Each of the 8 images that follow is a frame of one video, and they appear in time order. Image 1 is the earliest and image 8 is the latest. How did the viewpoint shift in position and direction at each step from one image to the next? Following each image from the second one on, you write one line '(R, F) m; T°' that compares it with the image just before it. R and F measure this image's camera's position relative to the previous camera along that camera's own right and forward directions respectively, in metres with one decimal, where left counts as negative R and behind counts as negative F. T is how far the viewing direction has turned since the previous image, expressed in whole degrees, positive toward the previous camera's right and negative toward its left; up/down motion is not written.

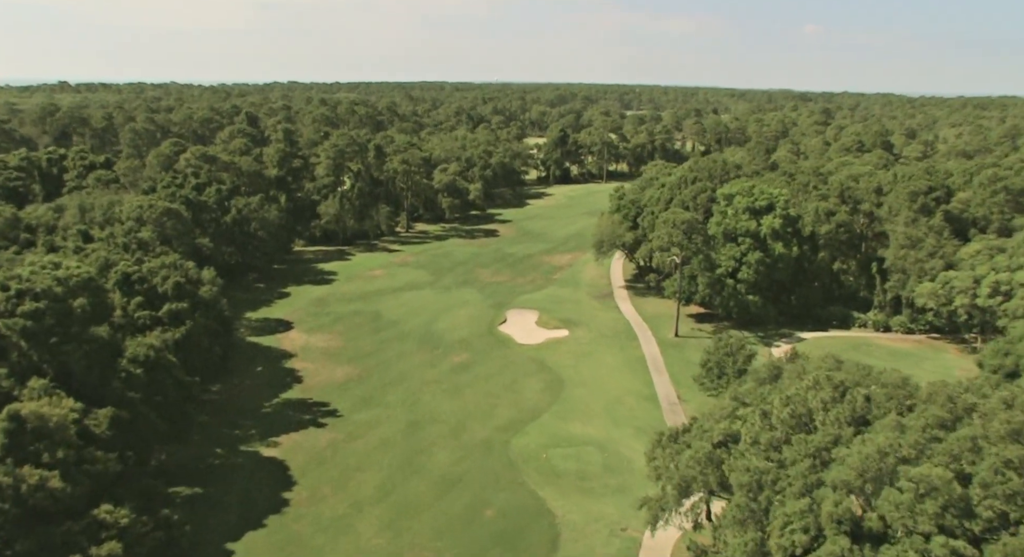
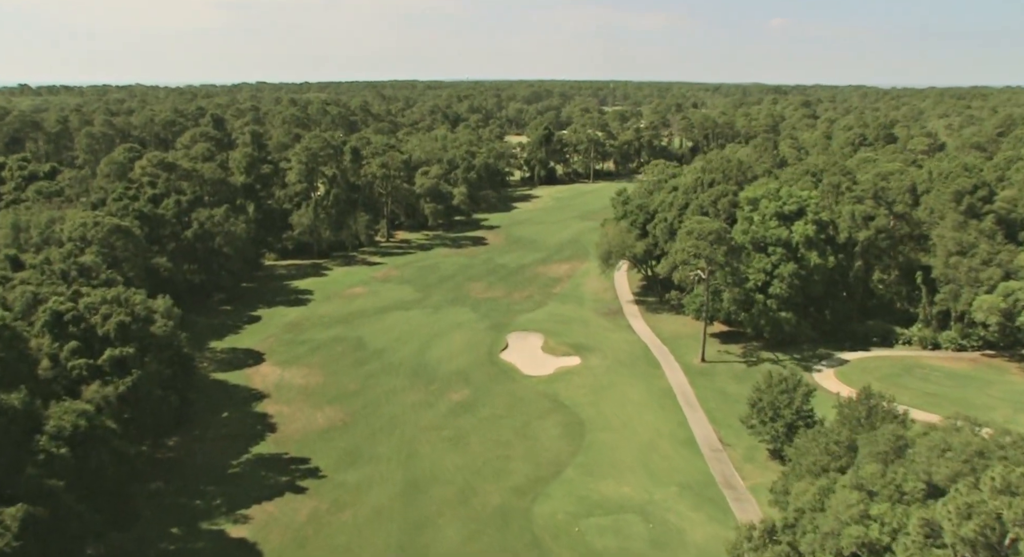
(-1.8, +6.8) m; +2°
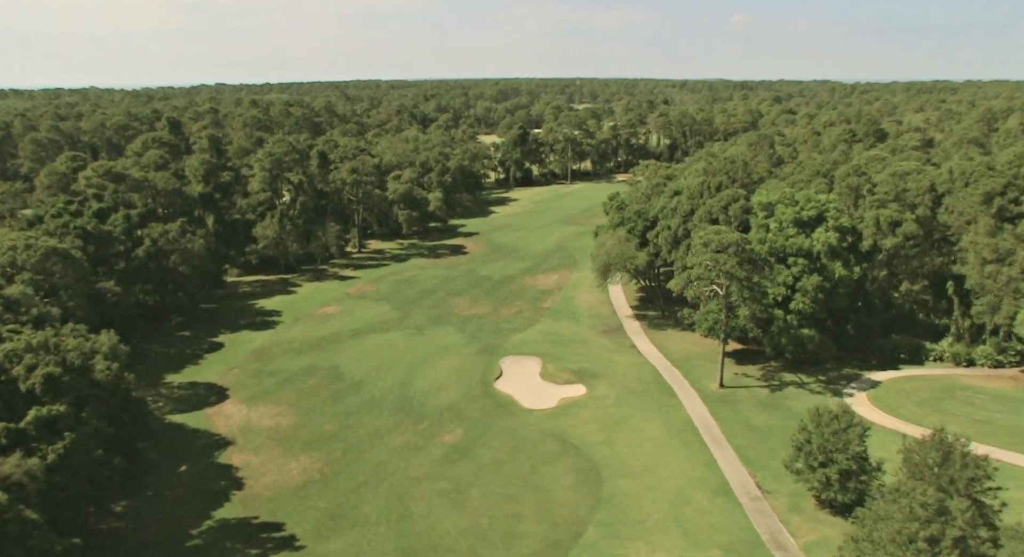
(-1.6, +5.3) m; +3°
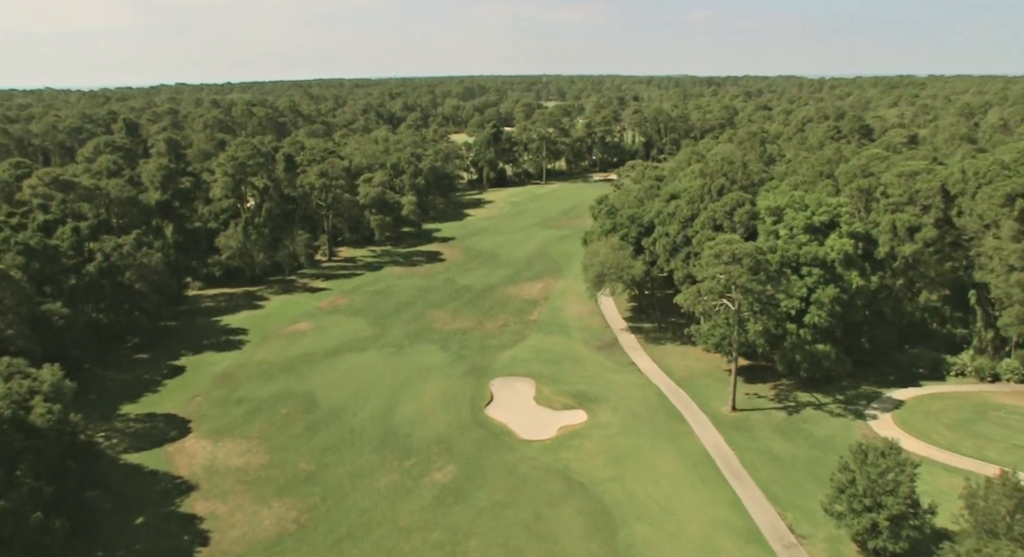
(-1.3, +3.9) m; +2°
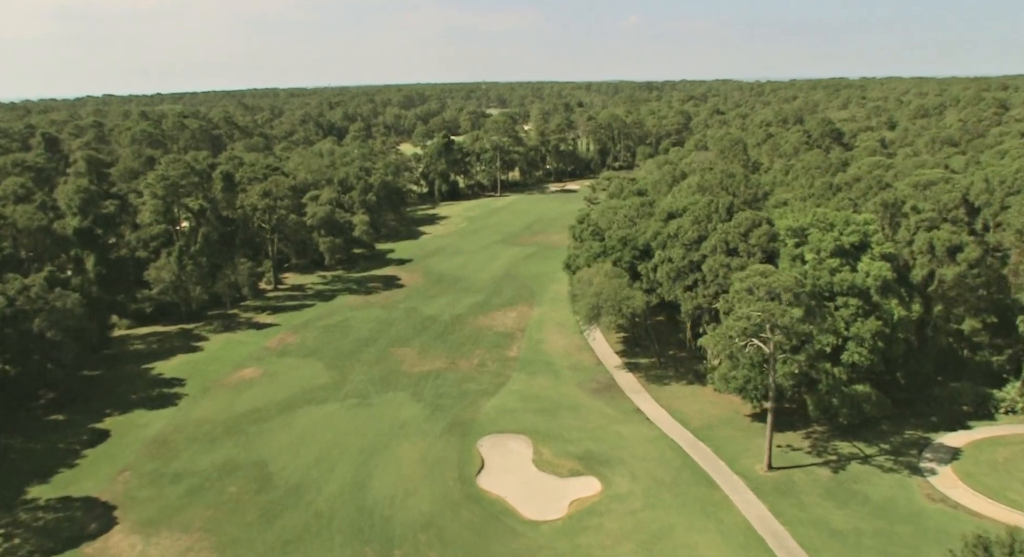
(-2.2, +6.6) m; +4°
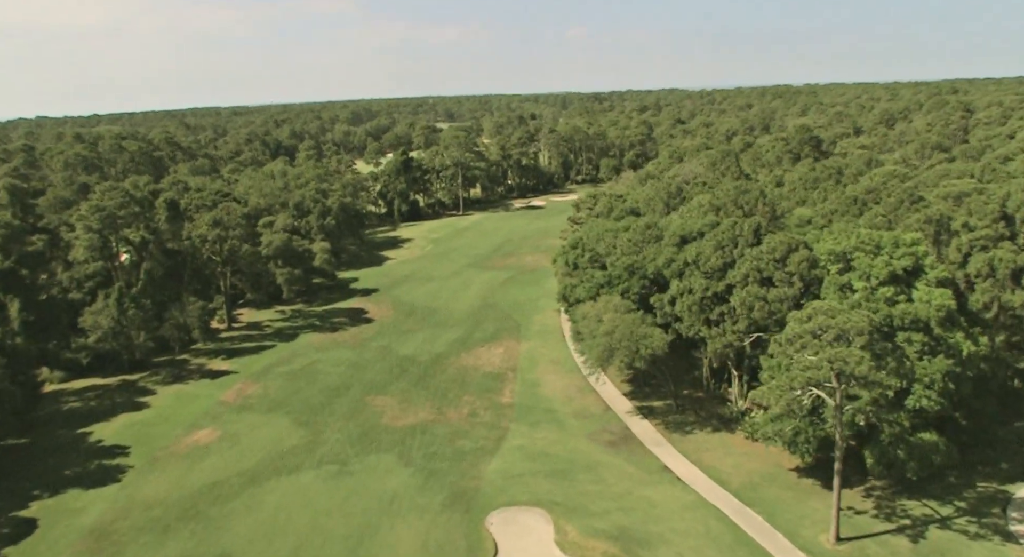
(-2.4, +5.8) m; +4°
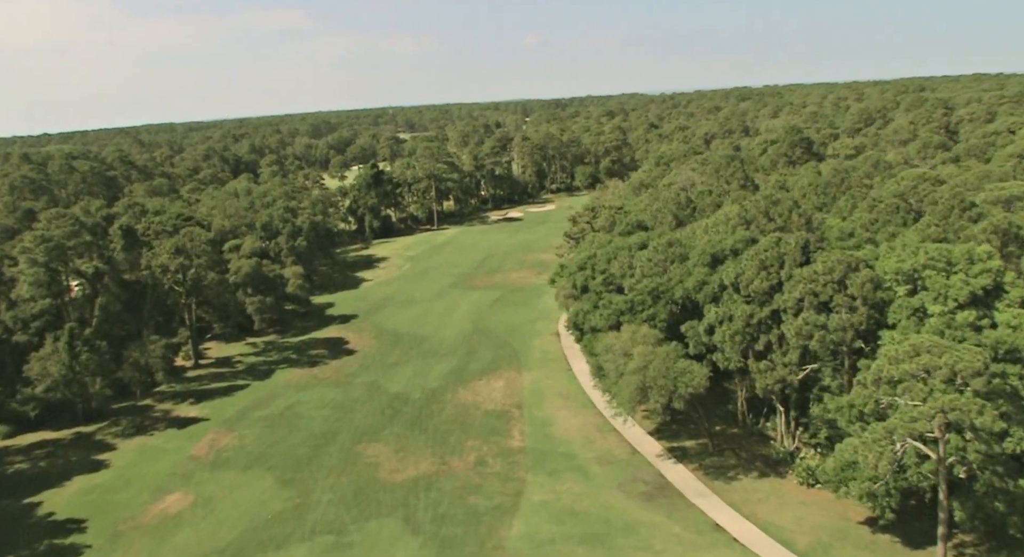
(-2.3, +5.0) m; +3°
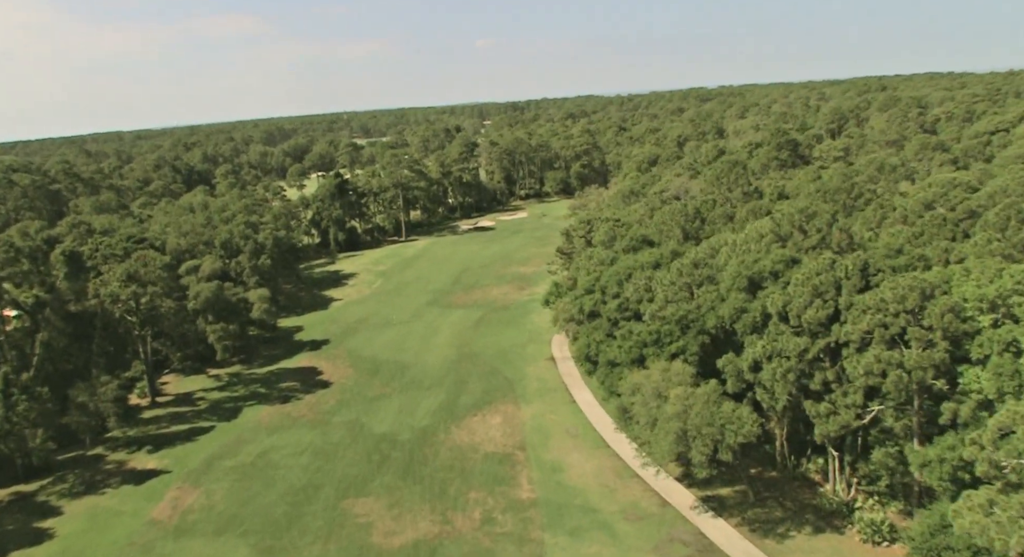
(-2.3, +4.9) m; +3°
